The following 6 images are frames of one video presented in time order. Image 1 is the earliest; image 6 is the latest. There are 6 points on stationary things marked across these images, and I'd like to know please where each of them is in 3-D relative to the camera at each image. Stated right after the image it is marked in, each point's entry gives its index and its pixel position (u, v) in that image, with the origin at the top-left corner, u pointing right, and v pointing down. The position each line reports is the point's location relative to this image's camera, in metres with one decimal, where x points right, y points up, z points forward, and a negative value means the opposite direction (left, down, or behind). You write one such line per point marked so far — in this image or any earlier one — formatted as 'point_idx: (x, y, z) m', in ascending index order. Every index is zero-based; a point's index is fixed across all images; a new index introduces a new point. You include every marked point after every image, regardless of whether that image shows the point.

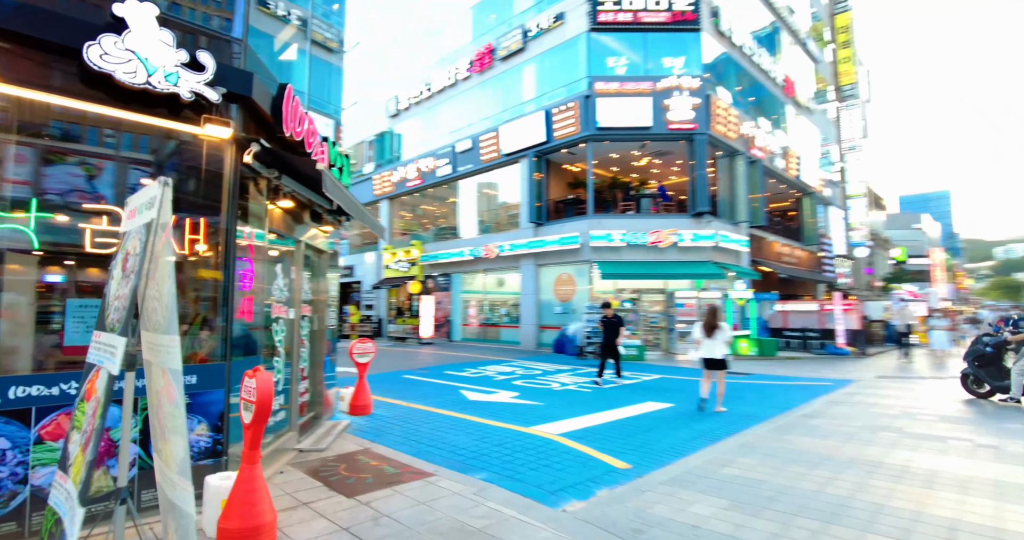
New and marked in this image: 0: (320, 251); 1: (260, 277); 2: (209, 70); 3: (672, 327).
0: (-2.7, +0.3, +6.8) m
1: (-2.4, -0.1, +4.7) m
2: (-2.3, +1.5, +3.7) m
3: (+5.2, -1.8, +16.0) m
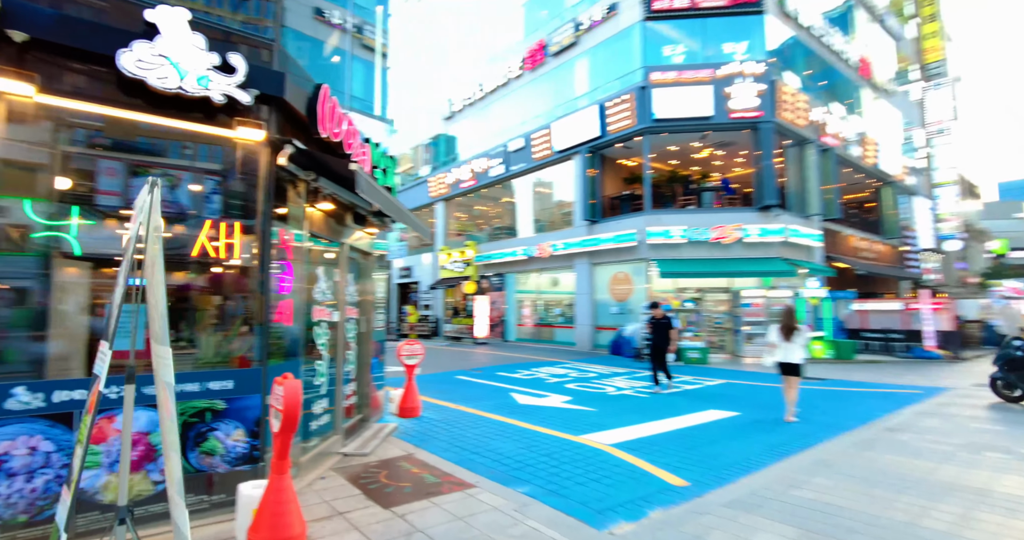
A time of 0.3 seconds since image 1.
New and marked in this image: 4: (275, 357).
0: (-2.0, +0.2, +6.8) m
1: (-2.0, -0.1, +4.6) m
2: (-2.0, +1.5, +3.7) m
3: (+6.9, -1.8, +15.0) m
4: (-2.0, -0.7, +4.1) m
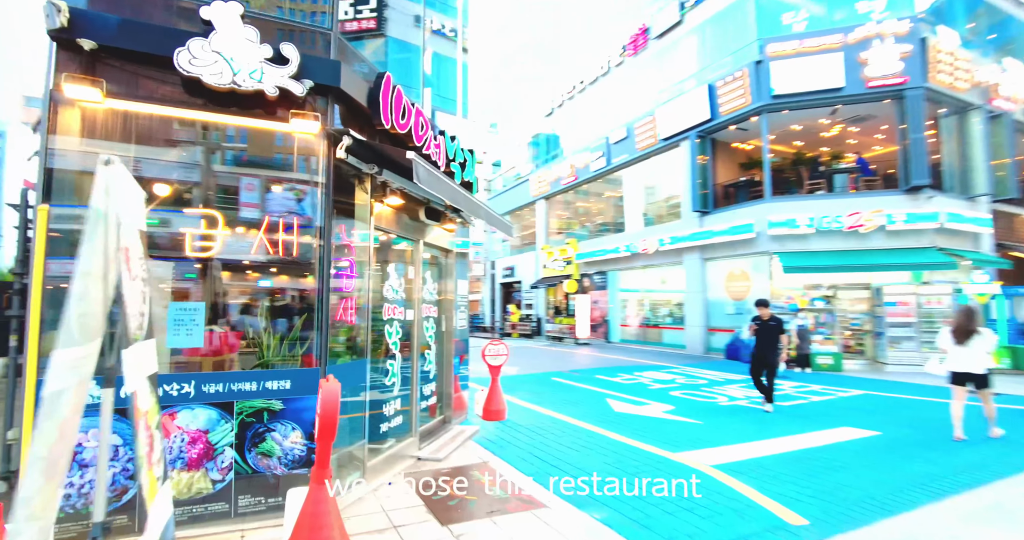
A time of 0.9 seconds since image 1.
0: (-0.9, +0.3, +6.6) m
1: (-1.4, -0.1, +4.5) m
2: (-1.6, +1.5, +3.6) m
3: (+9.6, -1.6, +12.8) m
4: (-1.5, -0.7, +4.0) m
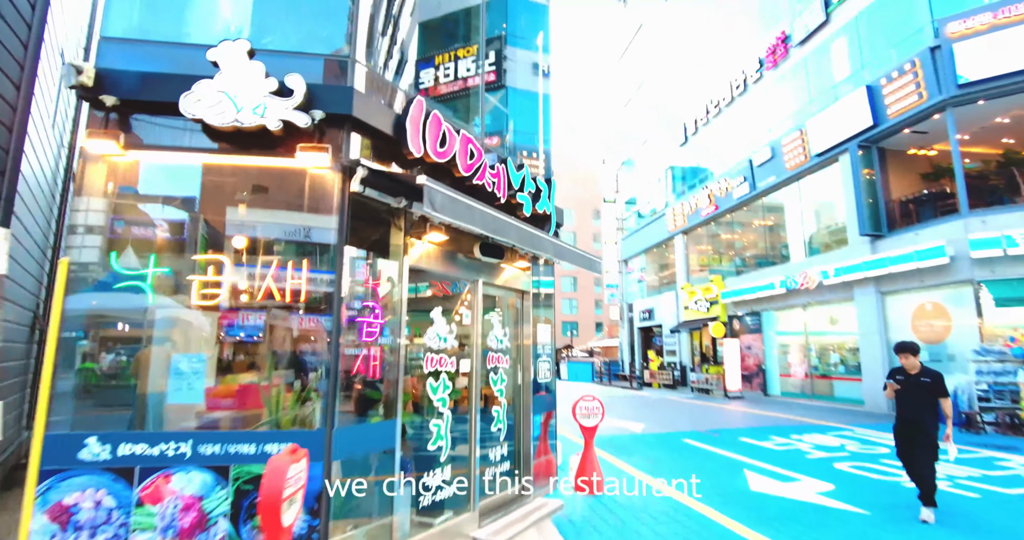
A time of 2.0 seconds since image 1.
0: (+0.1, -0.3, +5.9) m
1: (-0.9, -0.4, +4.0) m
2: (-1.5, +1.2, +3.4) m
3: (+11.9, -2.1, +8.7) m
4: (-1.2, -1.0, +3.5) m
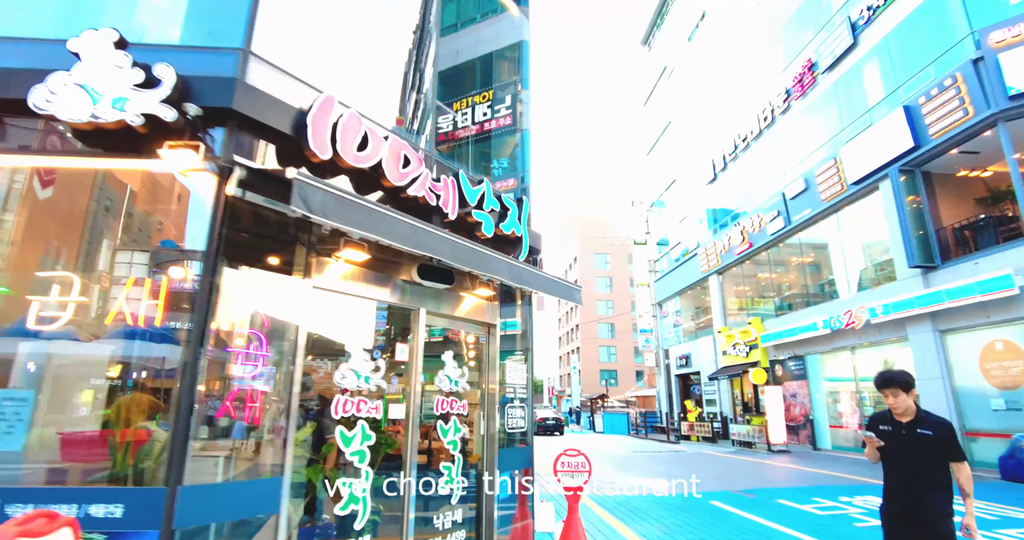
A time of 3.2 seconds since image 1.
0: (-0.3, -0.6, +5.2) m
1: (-1.5, -0.6, +3.4) m
2: (-2.1, +1.1, +2.9) m
3: (+11.8, -2.5, +6.9) m
4: (-1.7, -1.1, +2.8) m
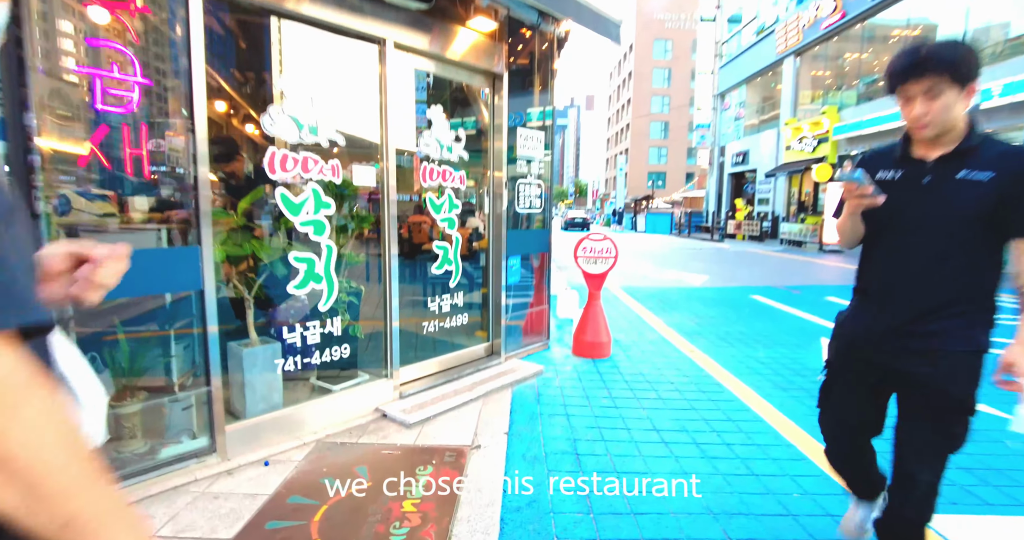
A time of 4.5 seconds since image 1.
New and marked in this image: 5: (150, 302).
0: (-0.2, +1.5, +4.0) m
1: (-1.5, +0.9, +2.4) m
2: (-2.2, +2.3, +1.4) m
3: (+12.0, +0.2, +5.2) m
4: (-1.8, +0.2, +2.1) m
5: (-1.7, -0.2, +2.3) m
